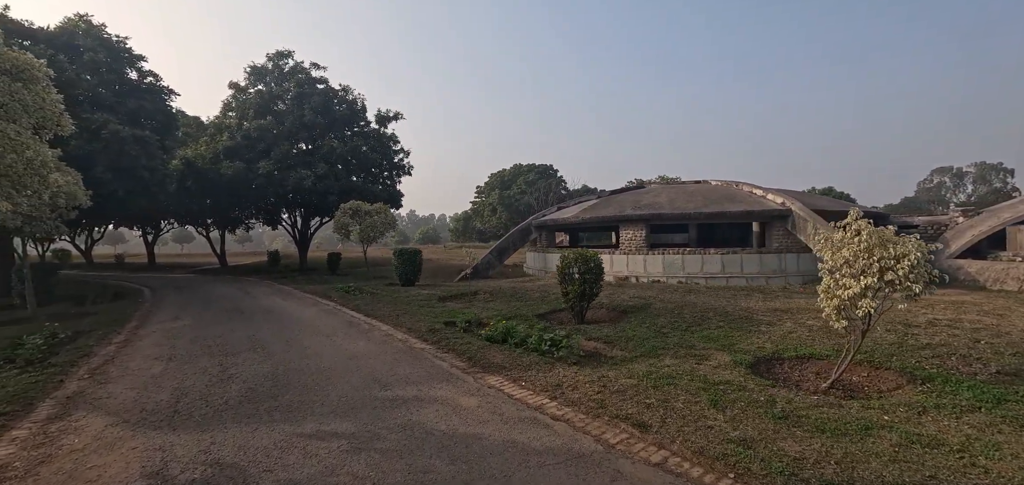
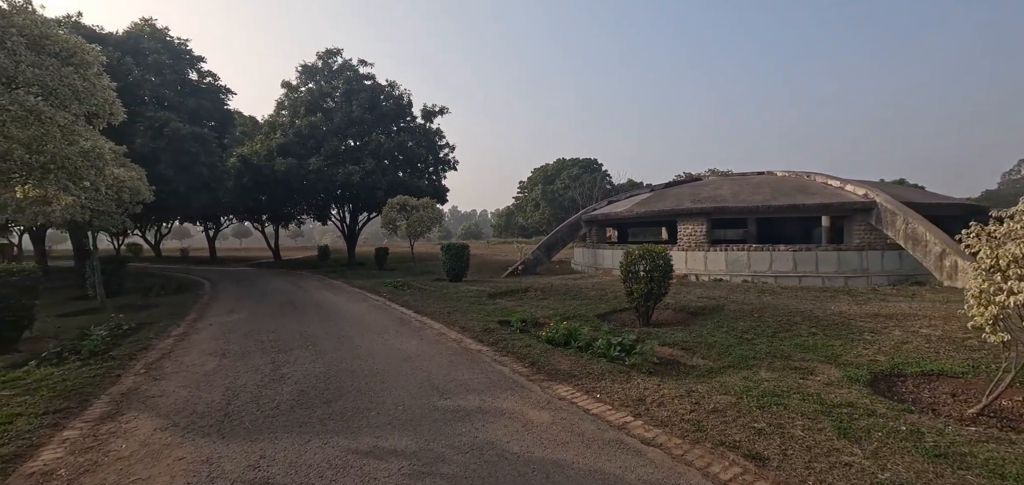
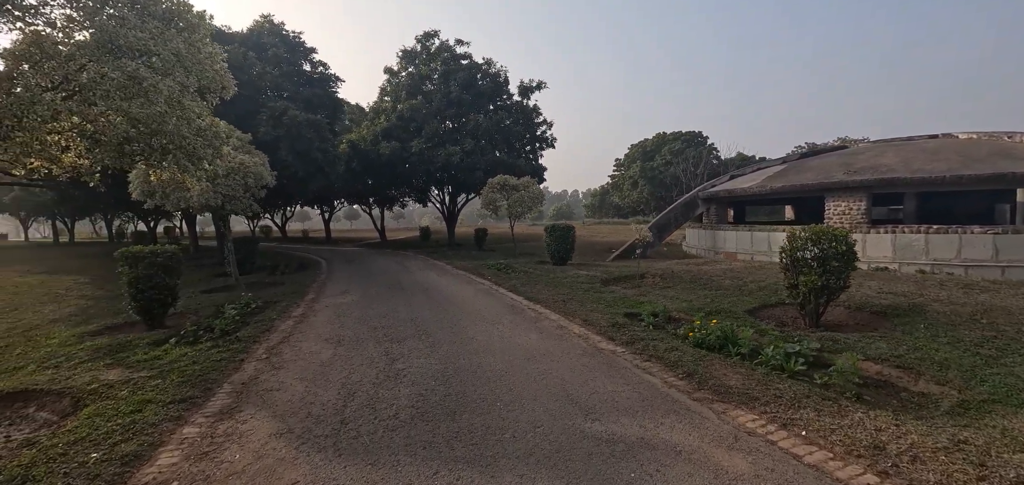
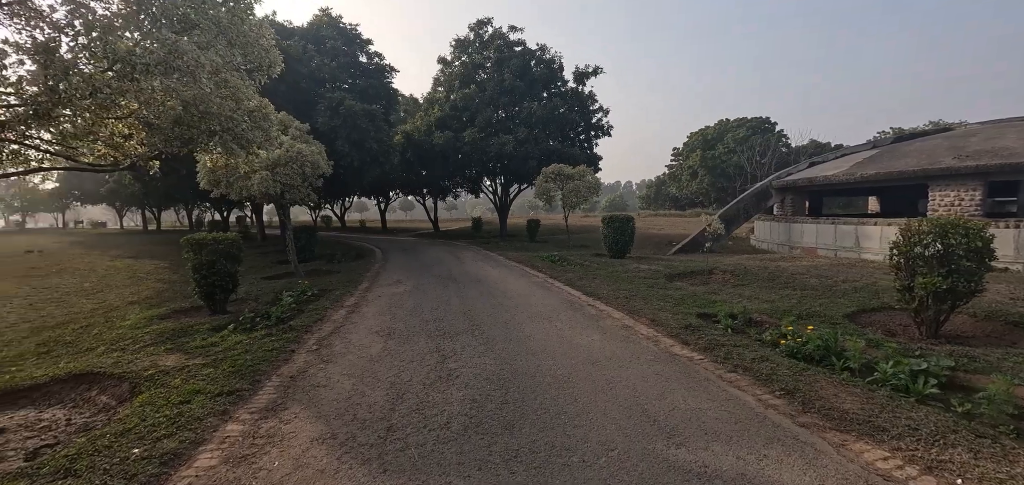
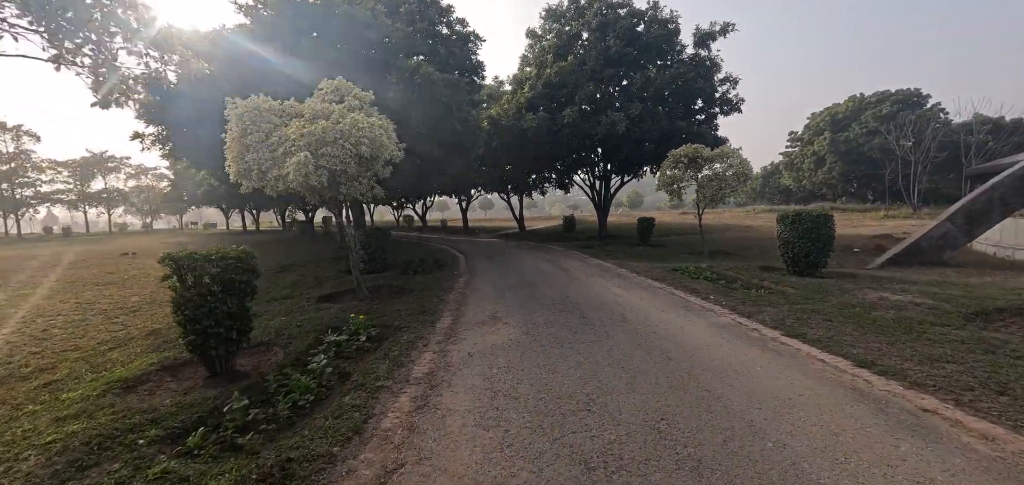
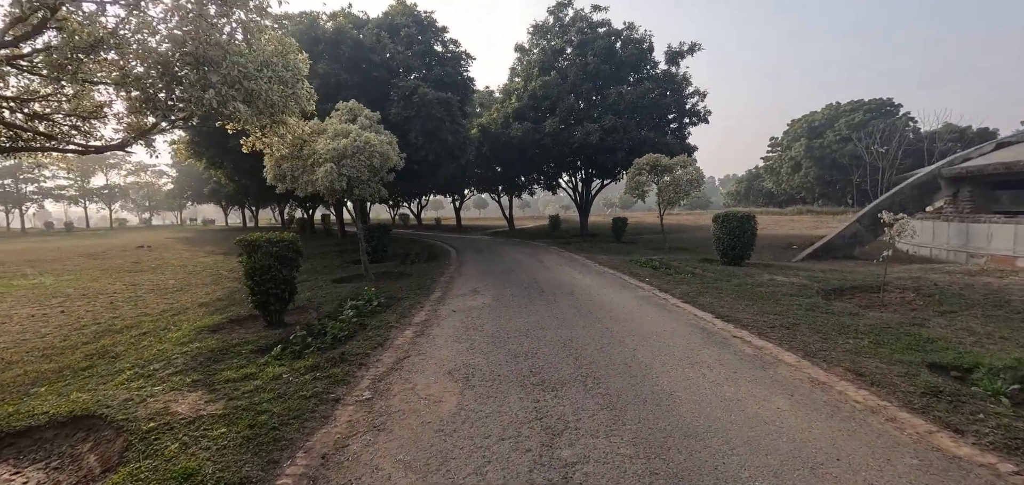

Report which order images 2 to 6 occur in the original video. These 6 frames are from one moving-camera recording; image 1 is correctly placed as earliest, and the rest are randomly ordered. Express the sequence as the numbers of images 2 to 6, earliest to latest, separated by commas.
2, 3, 4, 6, 5
